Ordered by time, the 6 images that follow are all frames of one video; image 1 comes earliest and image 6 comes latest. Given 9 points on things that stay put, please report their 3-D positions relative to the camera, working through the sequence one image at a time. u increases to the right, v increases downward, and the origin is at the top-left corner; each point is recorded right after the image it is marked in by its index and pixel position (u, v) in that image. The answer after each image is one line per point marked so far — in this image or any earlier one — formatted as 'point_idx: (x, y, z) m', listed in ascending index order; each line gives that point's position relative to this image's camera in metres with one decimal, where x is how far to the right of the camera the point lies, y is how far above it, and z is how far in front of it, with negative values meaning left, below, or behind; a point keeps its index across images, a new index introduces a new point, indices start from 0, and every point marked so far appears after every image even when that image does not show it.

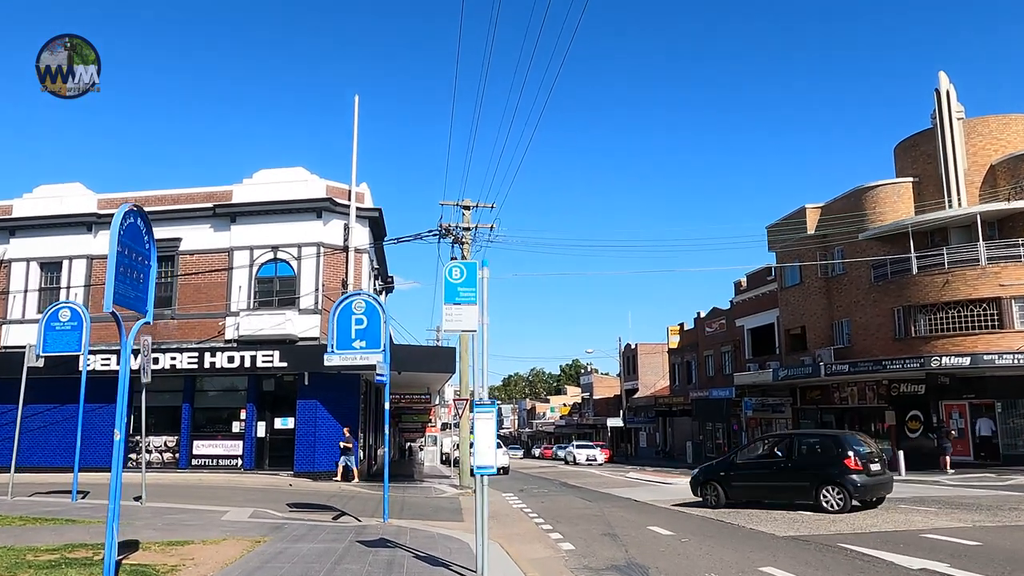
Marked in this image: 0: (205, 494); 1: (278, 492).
0: (-7.1, -4.8, +17.6) m
1: (-5.7, -5.0, +18.6) m
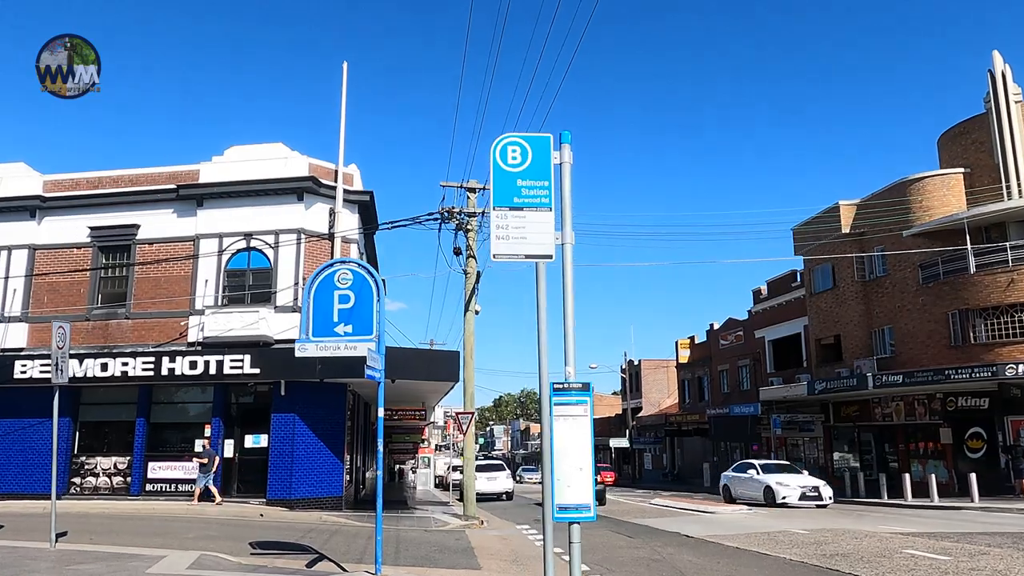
0: (-6.7, -4.5, +14.2) m
1: (-5.4, -4.7, +15.2) m
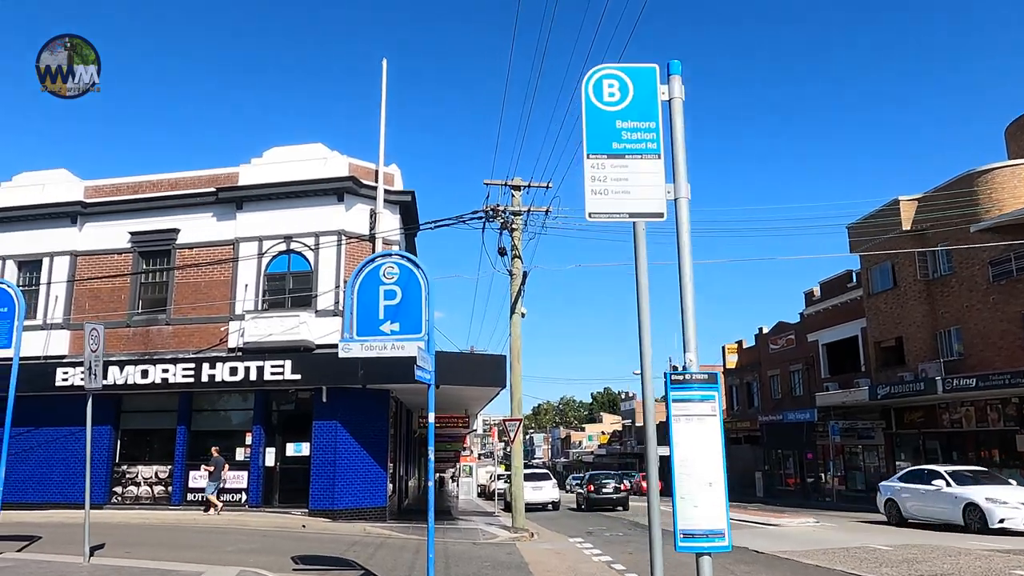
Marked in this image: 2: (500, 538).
0: (-5.8, -4.6, +13.6) m
1: (-4.4, -4.8, +14.6) m
2: (-0.3, -5.2, +16.0) m
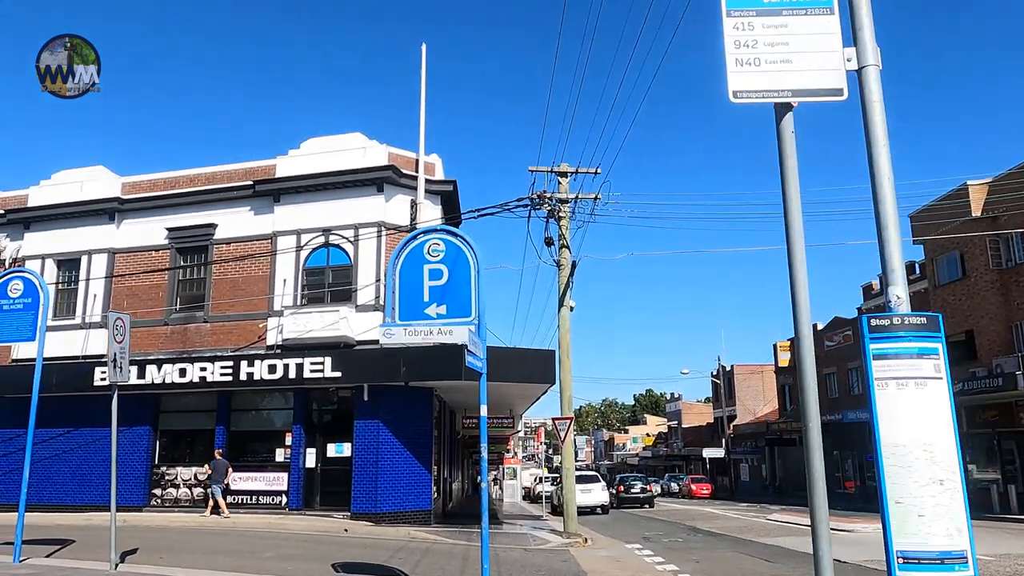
0: (-4.9, -4.4, +13.0) m
1: (-3.4, -4.6, +13.8) m
2: (+0.8, -5.0, +15.1) m
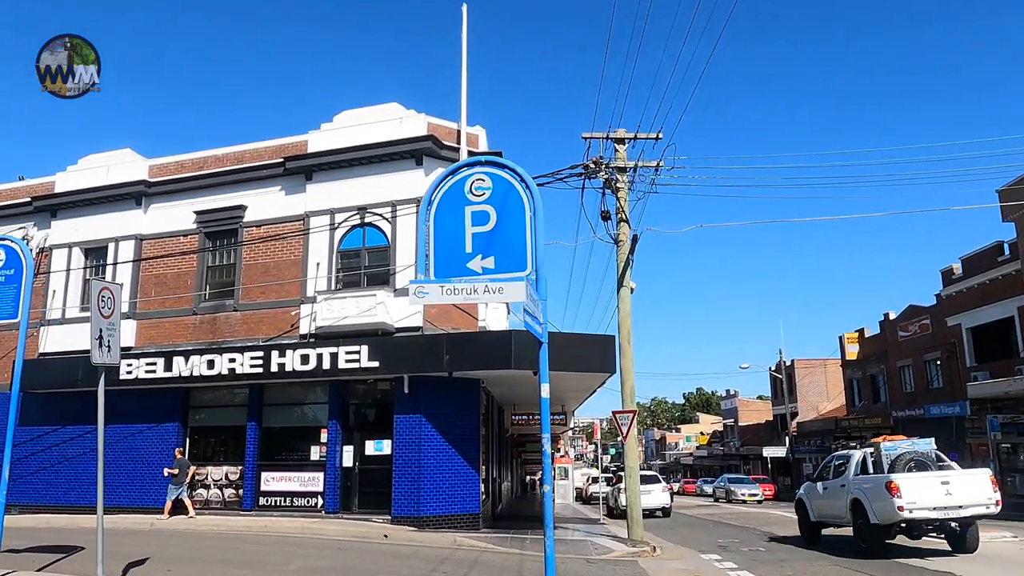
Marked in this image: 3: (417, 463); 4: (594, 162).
0: (-3.9, -4.1, +11.5) m
1: (-2.4, -4.2, +12.3) m
2: (+1.8, -4.6, +13.3) m
3: (-1.9, -3.6, +15.5) m
4: (+1.7, +2.6, +16.0) m
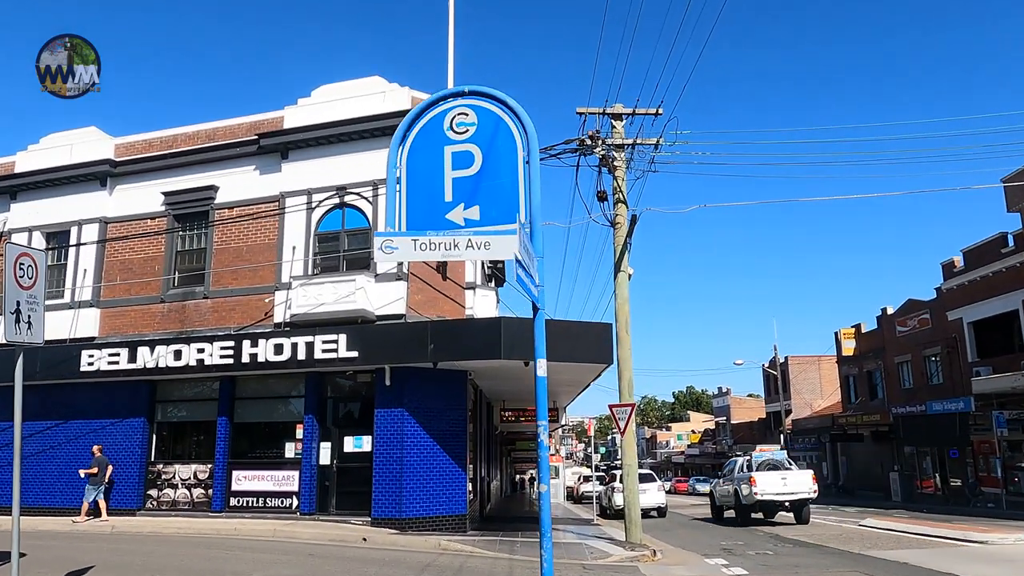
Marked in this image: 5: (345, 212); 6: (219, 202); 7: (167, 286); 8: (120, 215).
0: (-4.1, -3.8, +10.4) m
1: (-2.6, -3.9, +11.2) m
2: (+1.6, -4.3, +12.3) m
3: (-2.1, -3.3, +14.4) m
4: (+1.5, +2.9, +14.9) m
5: (-3.5, +1.6, +15.8) m
6: (-6.4, +1.9, +16.8) m
7: (-7.6, +0.1, +16.8) m
8: (-9.0, +1.7, +17.6) m
